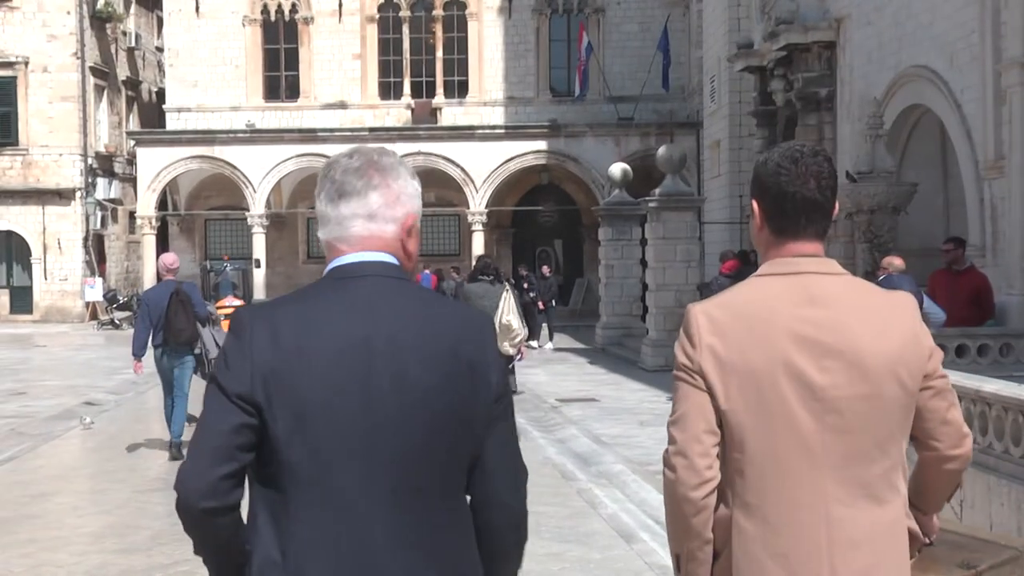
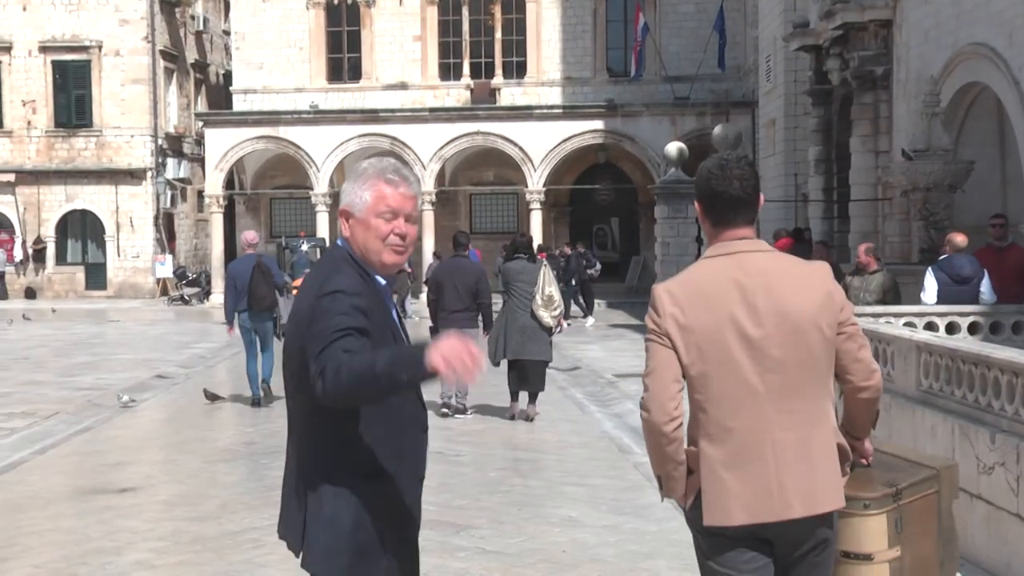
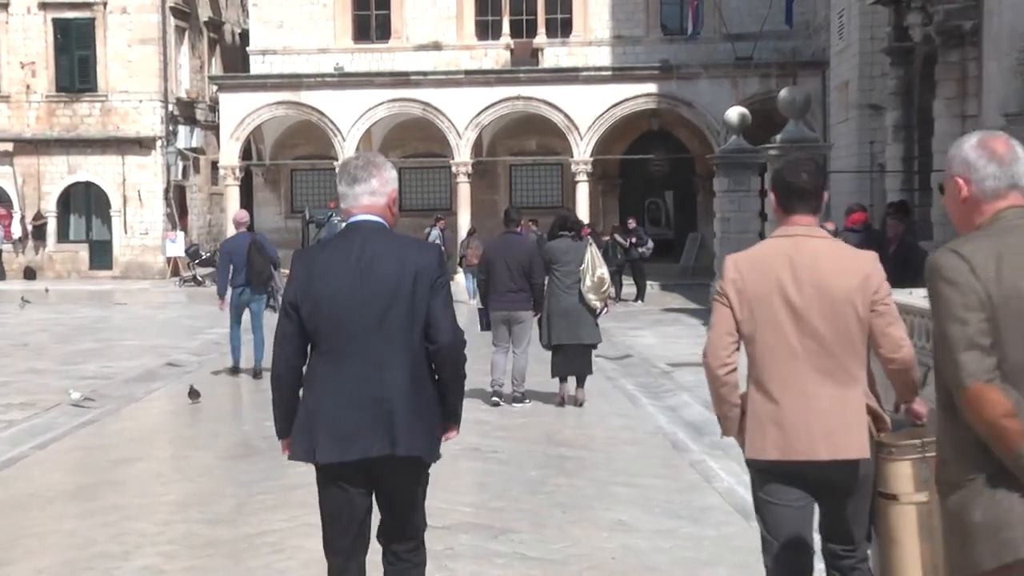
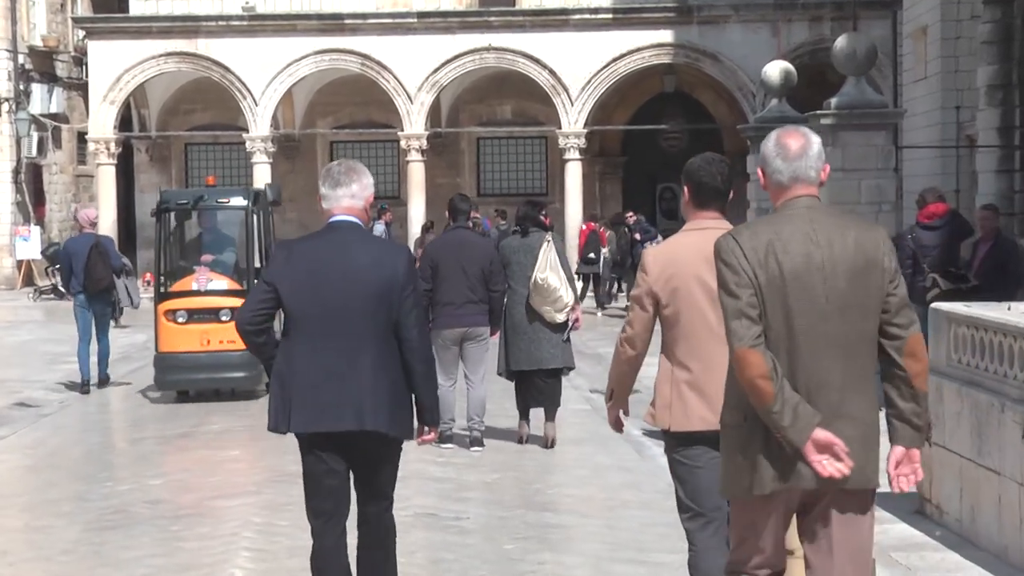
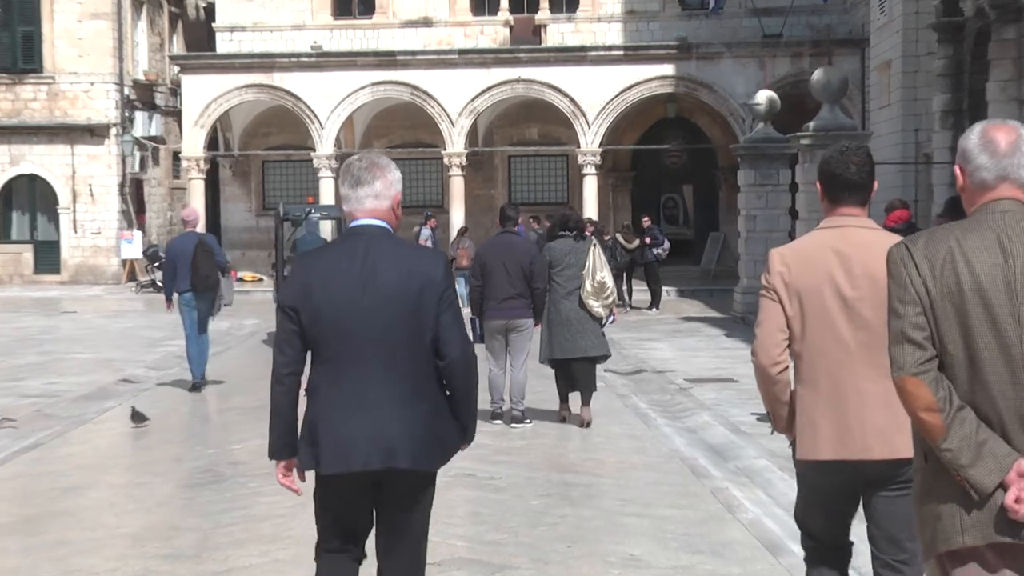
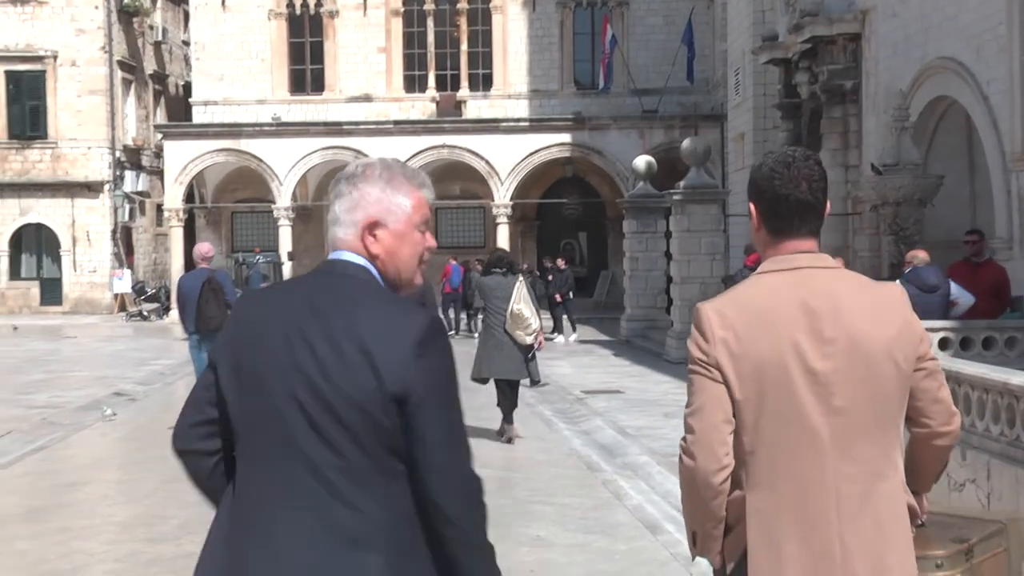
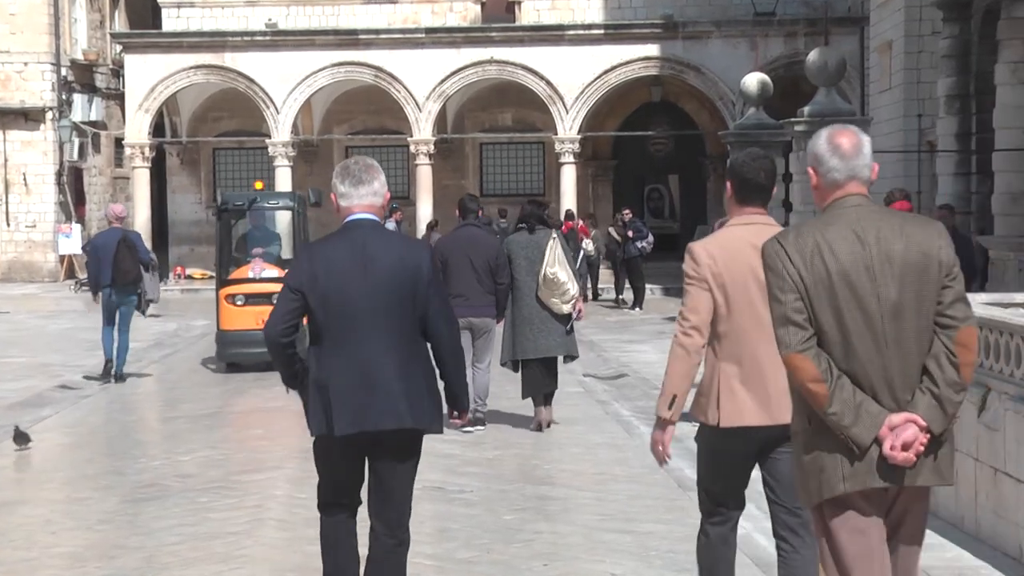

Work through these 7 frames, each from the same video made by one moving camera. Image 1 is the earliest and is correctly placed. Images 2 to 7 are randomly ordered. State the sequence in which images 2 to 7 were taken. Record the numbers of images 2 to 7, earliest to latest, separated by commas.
6, 2, 3, 5, 7, 4
